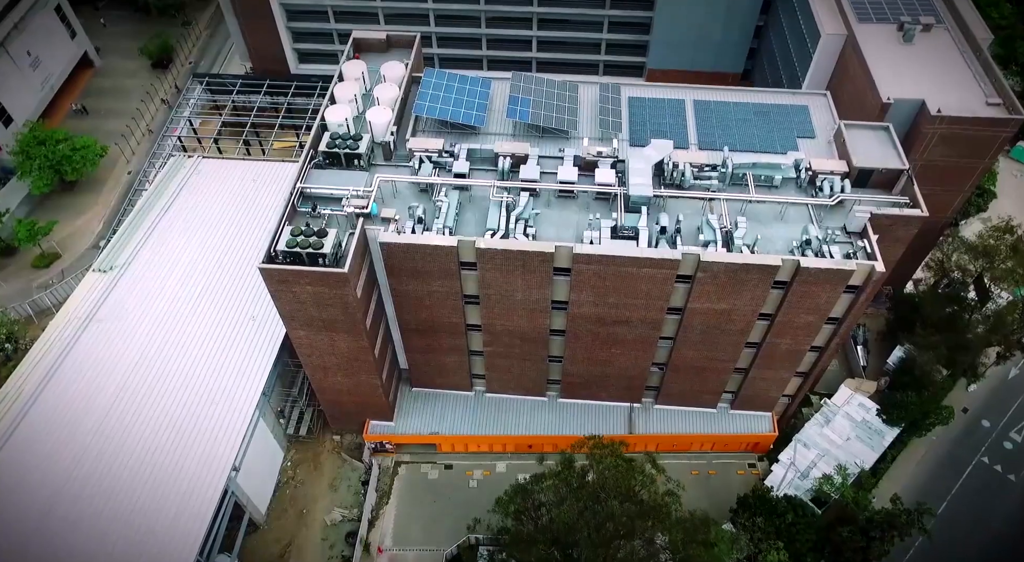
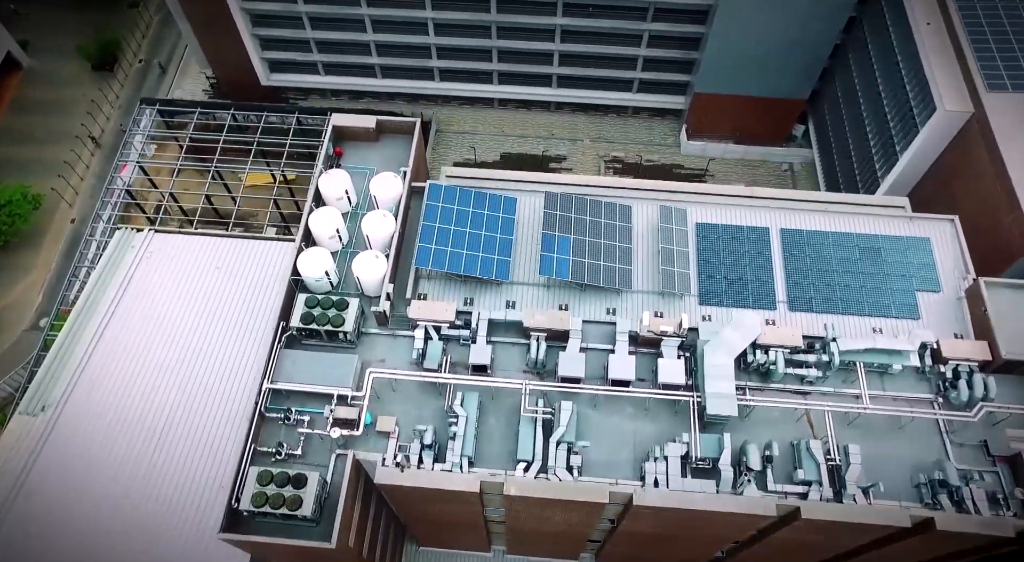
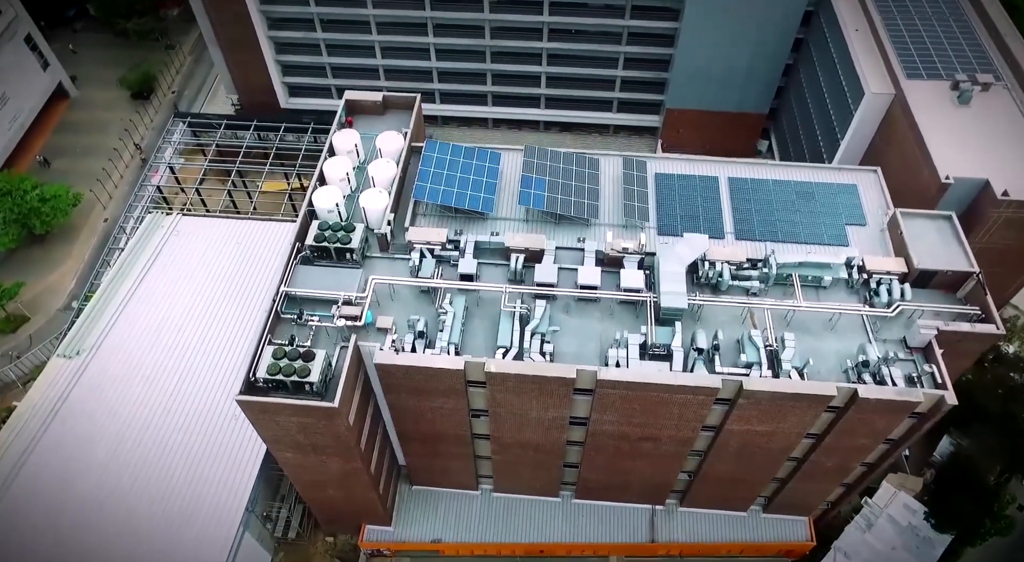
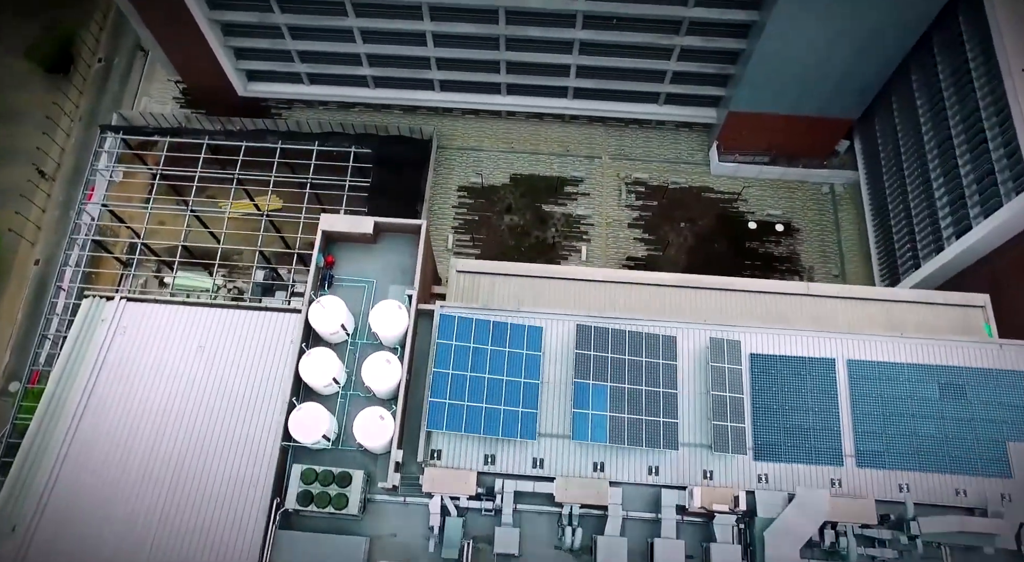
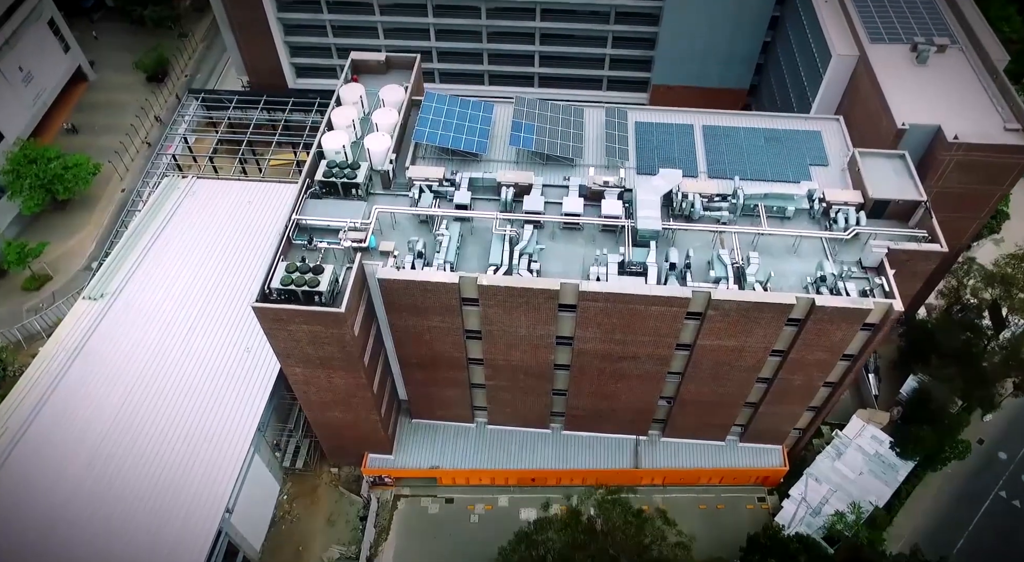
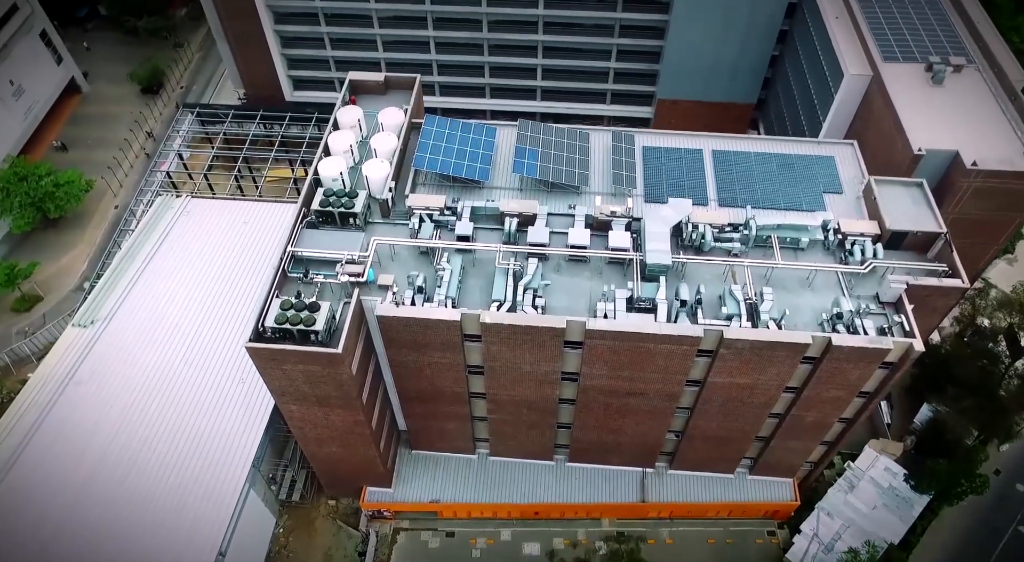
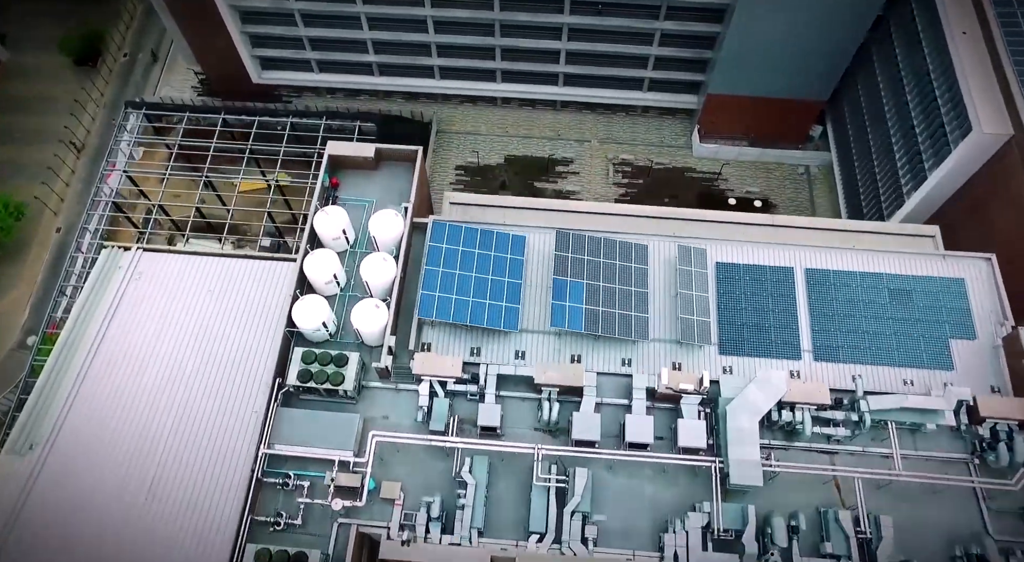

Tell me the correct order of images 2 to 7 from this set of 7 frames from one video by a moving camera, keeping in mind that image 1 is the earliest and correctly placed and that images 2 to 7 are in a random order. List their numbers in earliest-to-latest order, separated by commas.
5, 6, 3, 2, 7, 4
